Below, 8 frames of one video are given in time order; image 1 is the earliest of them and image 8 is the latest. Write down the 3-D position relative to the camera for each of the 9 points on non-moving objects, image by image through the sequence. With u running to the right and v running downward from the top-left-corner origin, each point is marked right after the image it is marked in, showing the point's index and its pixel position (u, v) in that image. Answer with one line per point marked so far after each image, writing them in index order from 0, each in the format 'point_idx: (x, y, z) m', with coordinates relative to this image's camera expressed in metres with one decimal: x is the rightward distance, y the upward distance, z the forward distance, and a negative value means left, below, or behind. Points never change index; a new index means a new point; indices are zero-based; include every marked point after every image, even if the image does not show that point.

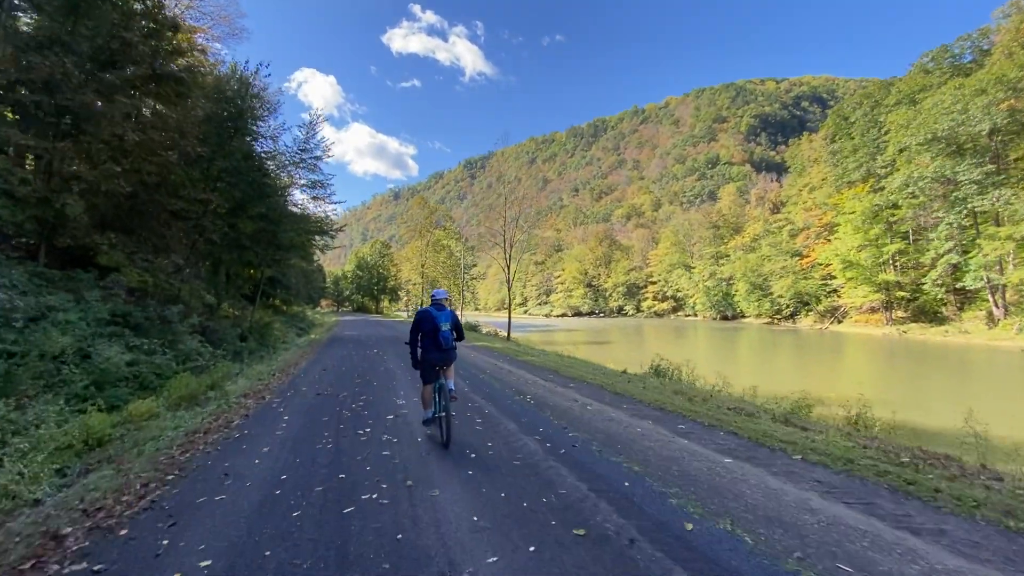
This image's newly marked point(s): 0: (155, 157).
0: (-7.8, +2.9, +10.5) m
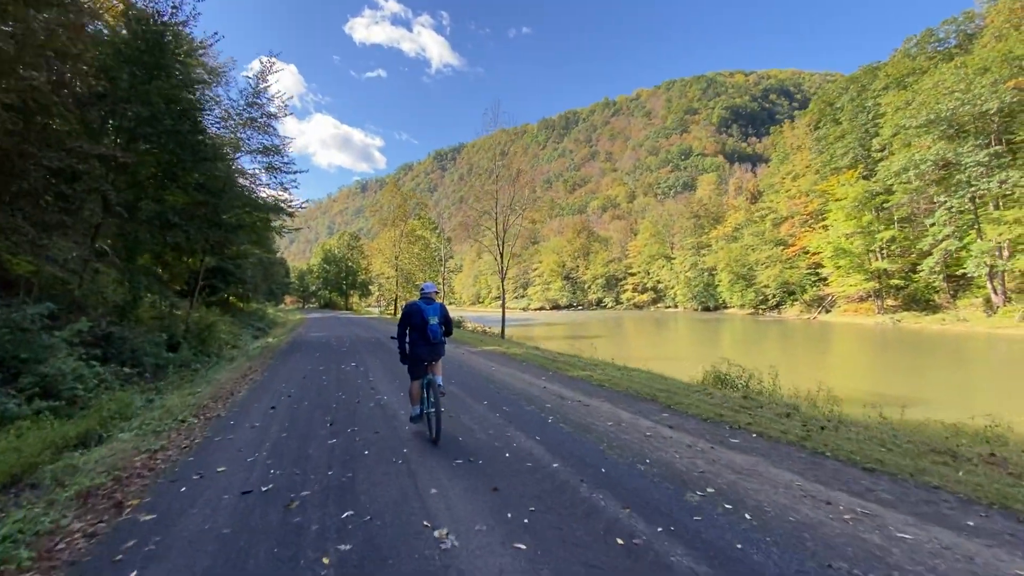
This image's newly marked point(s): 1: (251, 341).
0: (-7.3, +3.0, +7.2) m
1: (-8.9, -1.8, +16.0) m
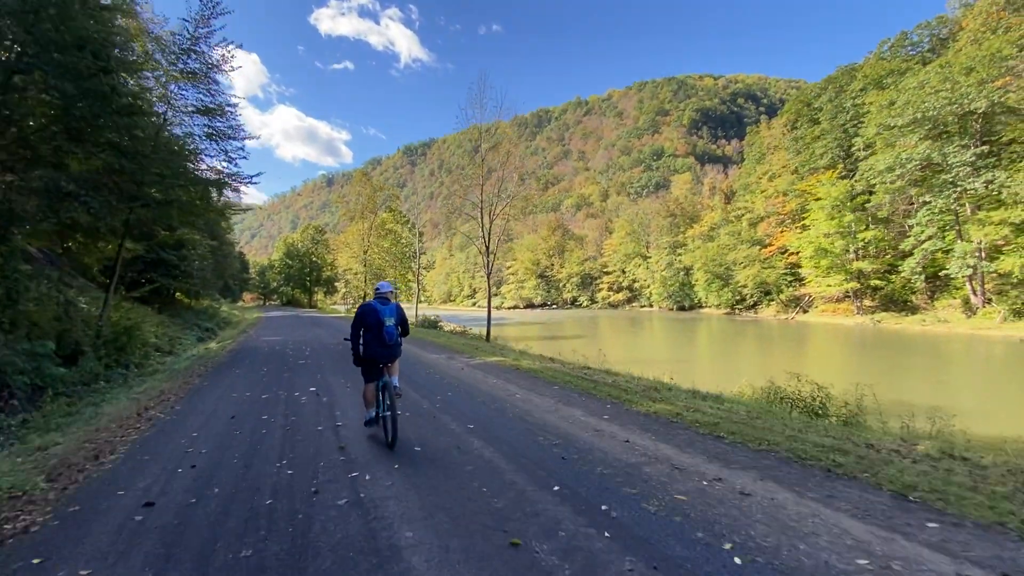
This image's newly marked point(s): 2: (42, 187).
0: (-6.9, +3.1, +4.6) m
1: (-9.1, -1.6, +13.4) m
2: (-7.9, +1.7, +8.2) m
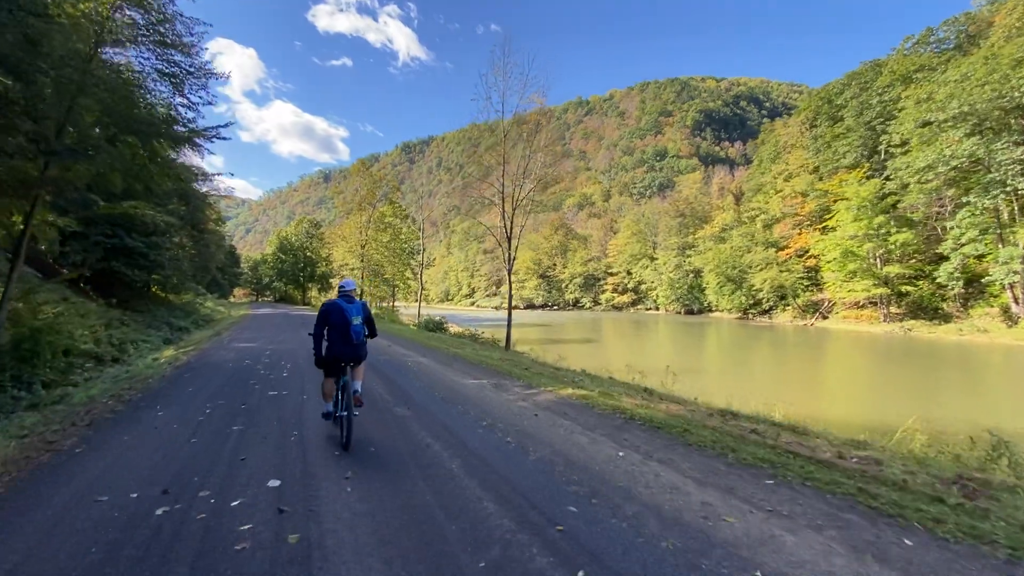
0: (-6.0, +3.3, +2.0) m
1: (-8.3, -1.4, +10.7) m
2: (-7.0, +1.8, +5.5) m
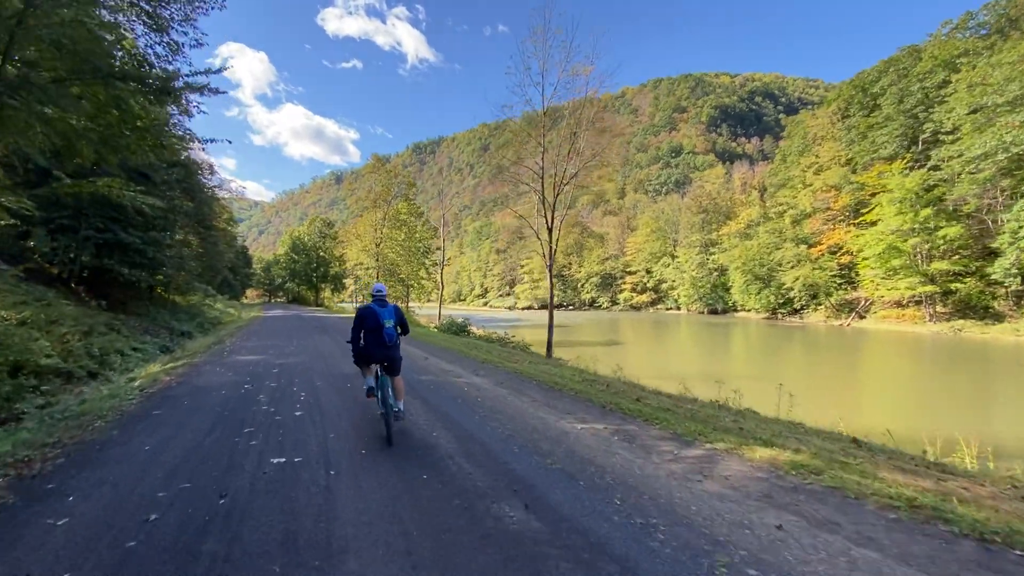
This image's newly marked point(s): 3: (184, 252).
0: (-5.1, +3.3, +0.2) m
1: (-7.3, -1.4, +9.0) m
2: (-6.0, +1.9, +3.8) m
3: (-13.3, +1.5, +19.7) m
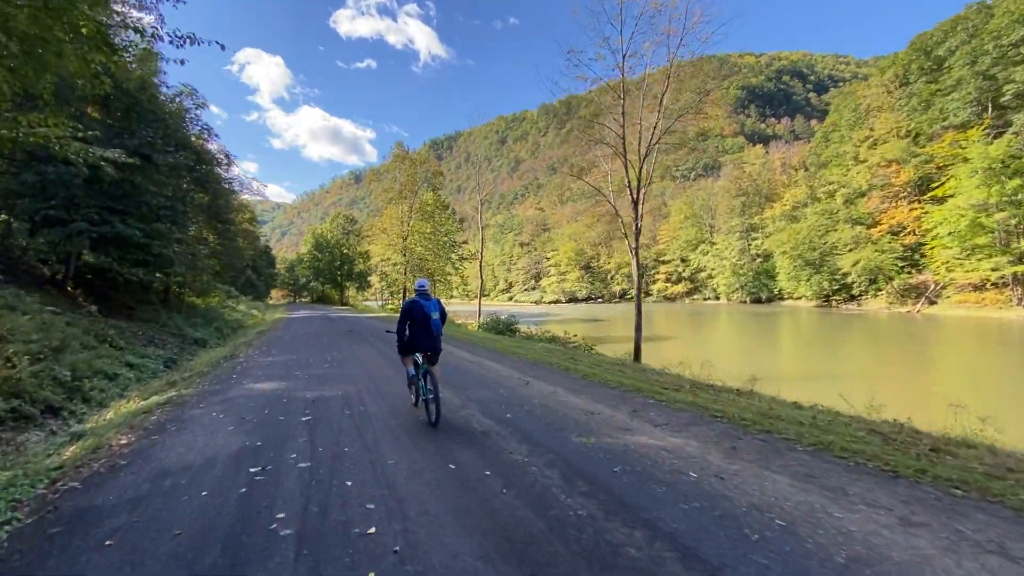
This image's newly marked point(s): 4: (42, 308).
0: (-4.1, +3.2, -2.1) m
1: (-5.7, -1.5, +6.8) m
2: (-4.8, +1.8, +1.4) m
3: (-11.4, +1.4, +17.6) m
4: (-8.8, -0.4, +9.0) m
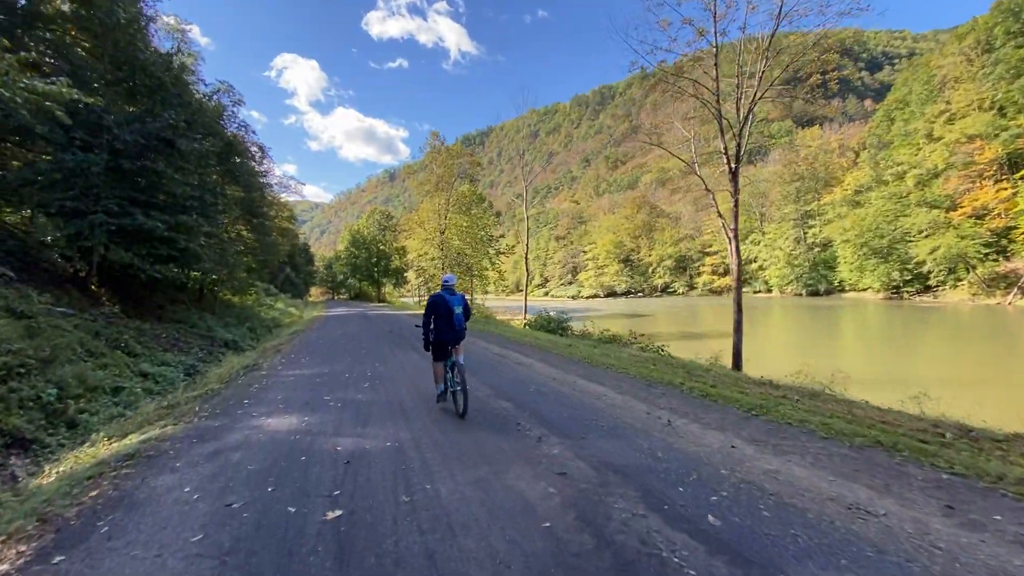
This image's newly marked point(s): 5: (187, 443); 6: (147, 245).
0: (-3.7, +3.2, -3.6) m
1: (-4.7, -1.4, +5.5) m
2: (-4.1, +1.8, 0.0) m
3: (-9.7, +1.5, +16.6) m
4: (-7.6, -0.4, +7.9) m
5: (-3.4, -1.6, +5.1) m
6: (-9.0, +1.1, +11.9) m
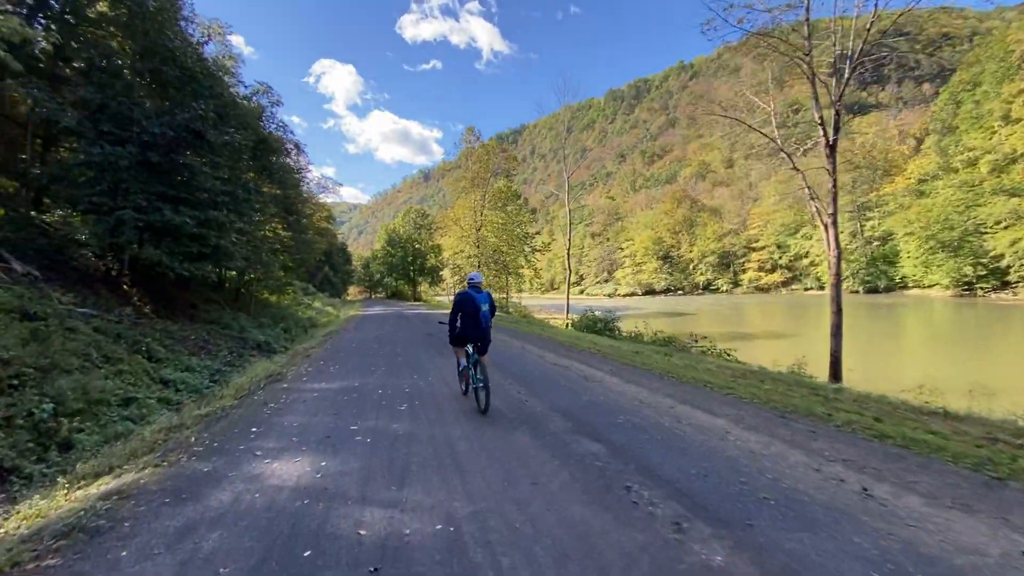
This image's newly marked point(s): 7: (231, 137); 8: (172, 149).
0: (-3.7, +3.2, -4.4) m
1: (-4.0, -1.4, +4.7) m
2: (-3.9, +1.8, -0.7) m
3: (-8.2, +1.6, +16.2) m
4: (-6.8, -0.4, +7.3) m
5: (-2.8, -1.6, +4.3) m
6: (-7.9, +1.1, +11.5) m
7: (-7.3, +3.9, +12.5) m
8: (-7.7, +3.2, +11.0) m
